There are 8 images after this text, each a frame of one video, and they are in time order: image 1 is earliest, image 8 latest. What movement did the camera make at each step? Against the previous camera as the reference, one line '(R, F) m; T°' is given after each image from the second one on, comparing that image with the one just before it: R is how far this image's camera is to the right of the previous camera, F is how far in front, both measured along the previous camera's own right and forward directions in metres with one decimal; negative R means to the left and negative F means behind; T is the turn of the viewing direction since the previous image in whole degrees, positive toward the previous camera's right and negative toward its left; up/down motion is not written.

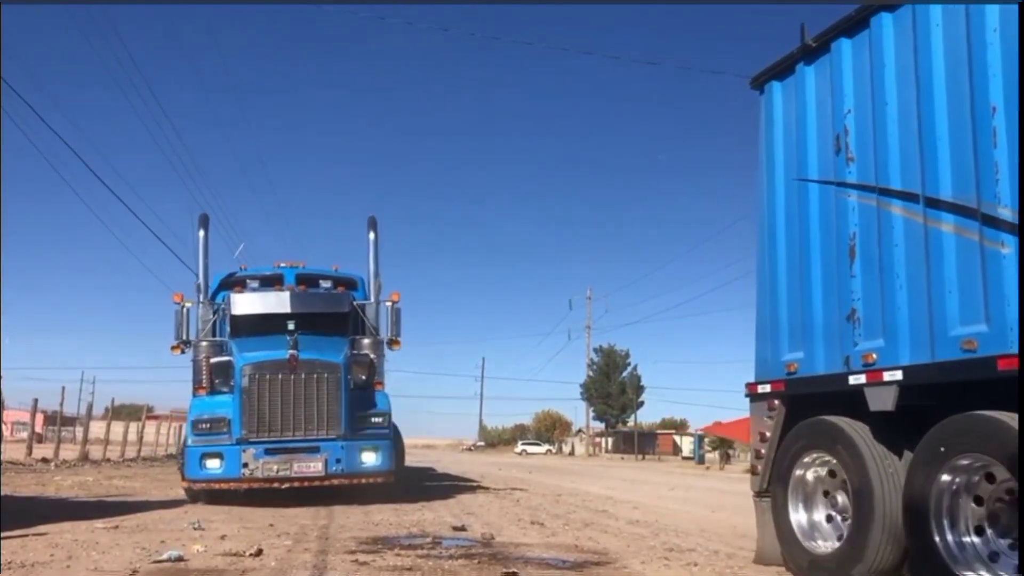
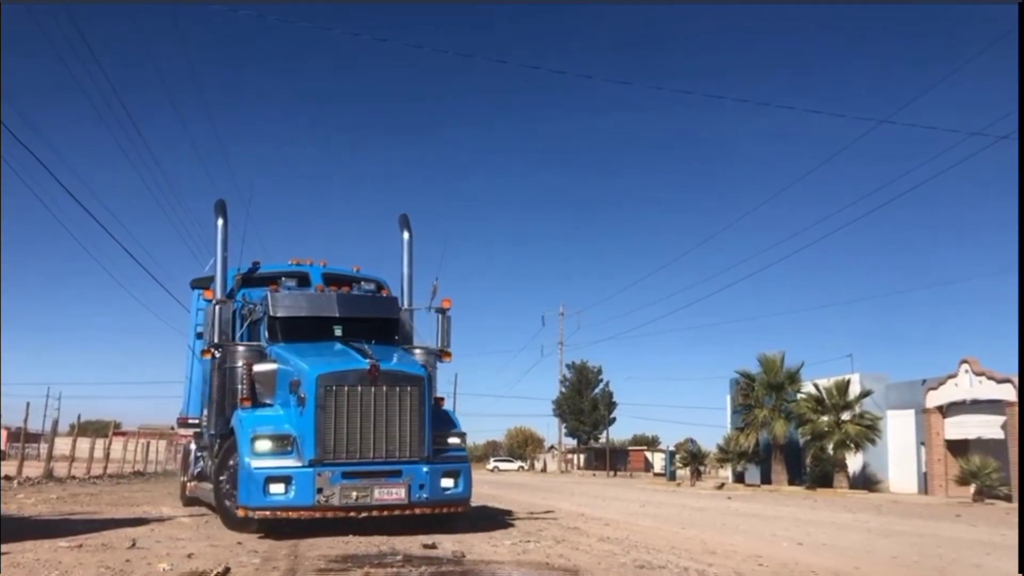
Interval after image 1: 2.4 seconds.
(0.0, 0.0) m; +2°
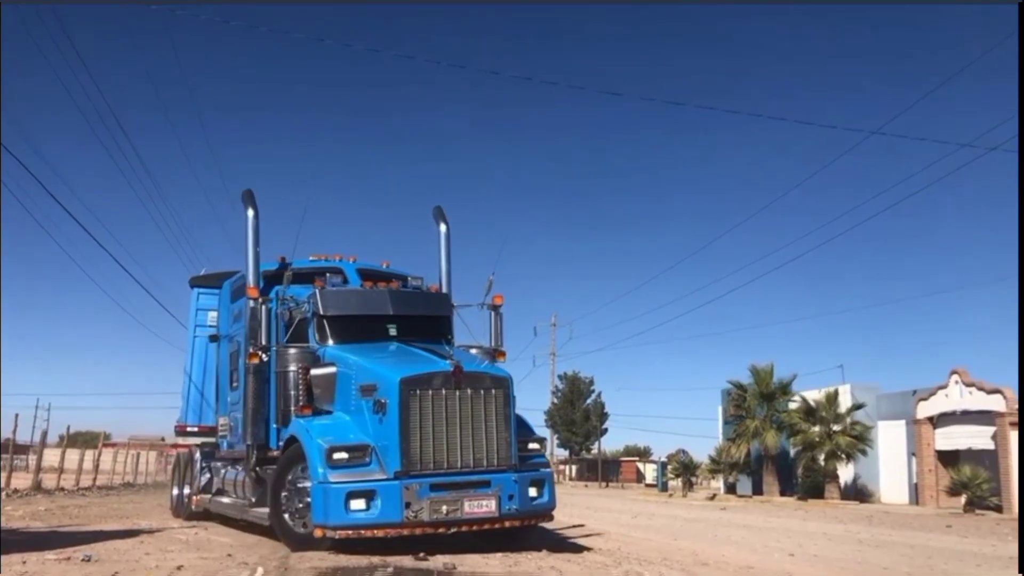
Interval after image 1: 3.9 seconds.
(0.0, 0.0) m; 0°
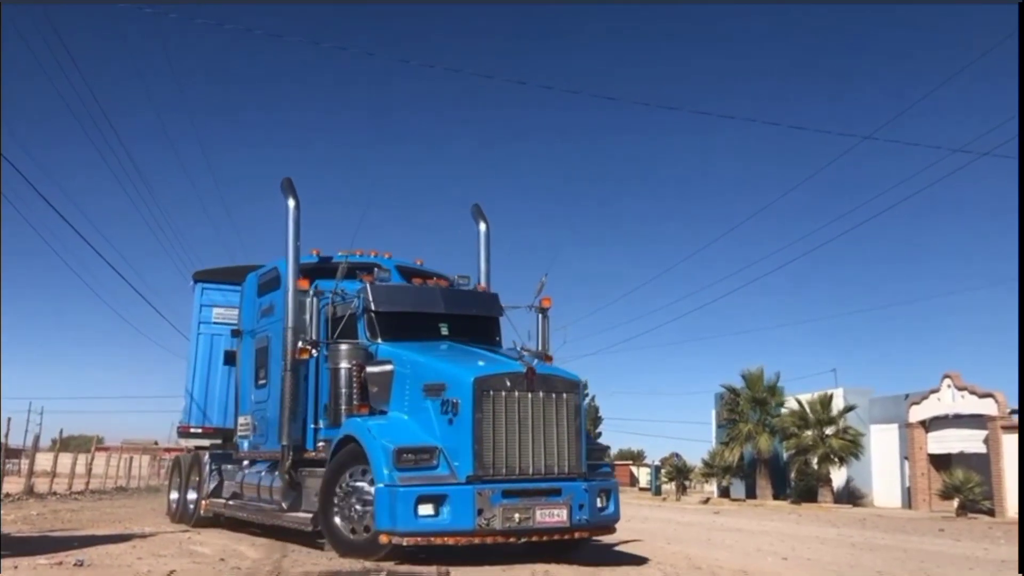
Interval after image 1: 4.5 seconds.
(0.0, 0.0) m; 0°
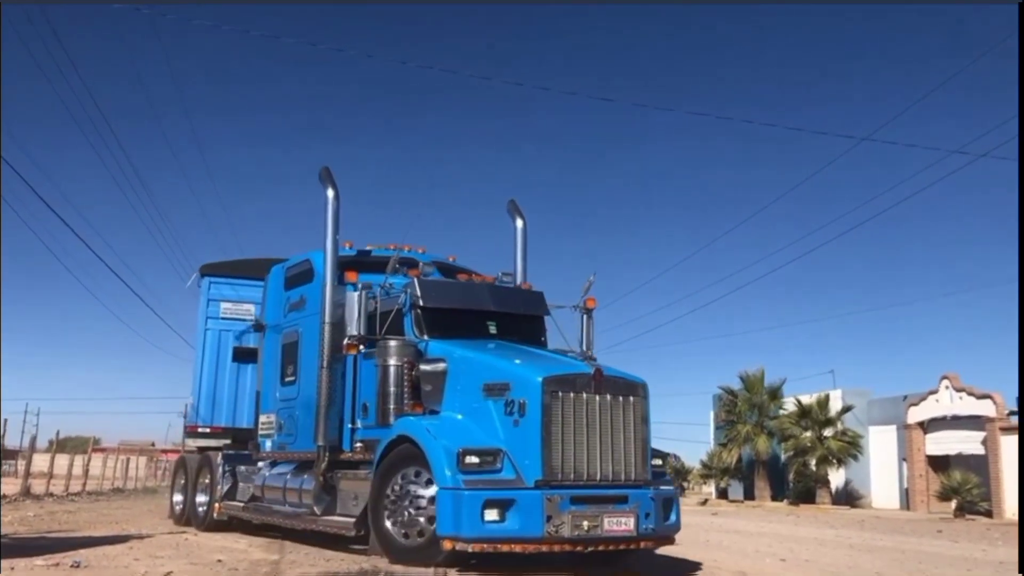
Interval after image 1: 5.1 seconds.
(0.0, 0.0) m; 0°
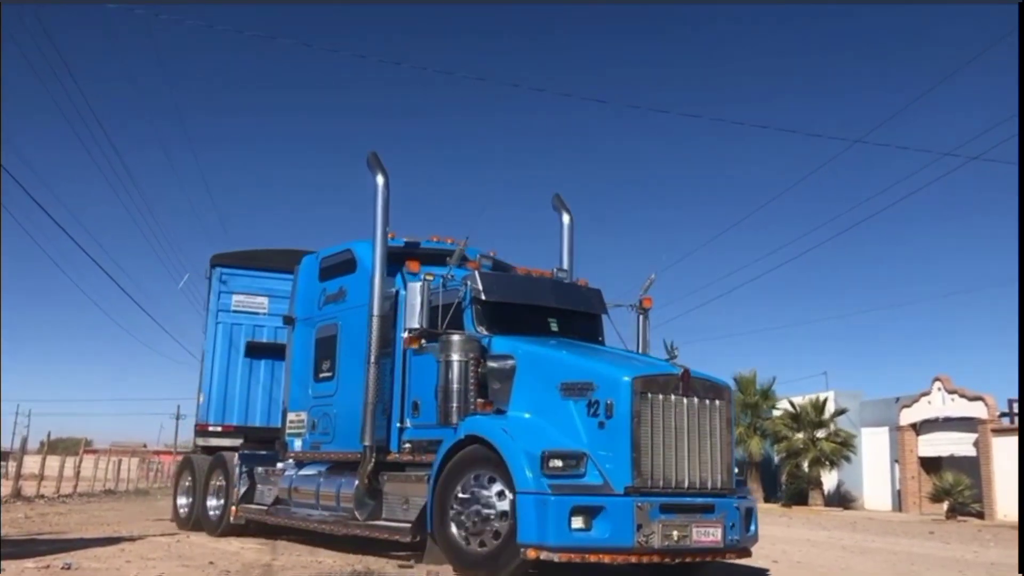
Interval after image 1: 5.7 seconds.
(0.0, 0.0) m; 0°
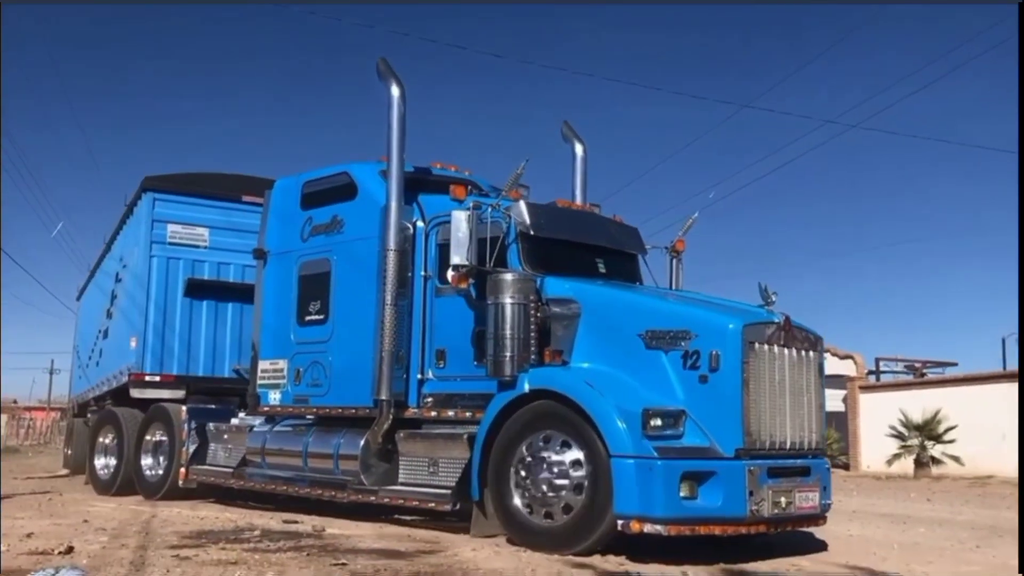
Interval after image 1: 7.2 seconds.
(+1.1, +1.2) m; -2°
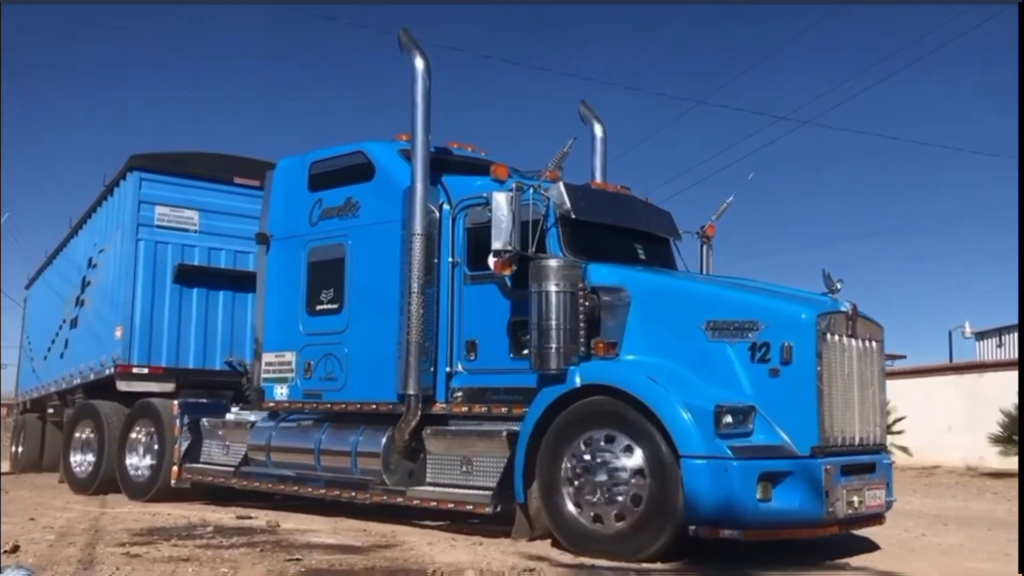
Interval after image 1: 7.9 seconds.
(-1.3, +0.9) m; +3°
